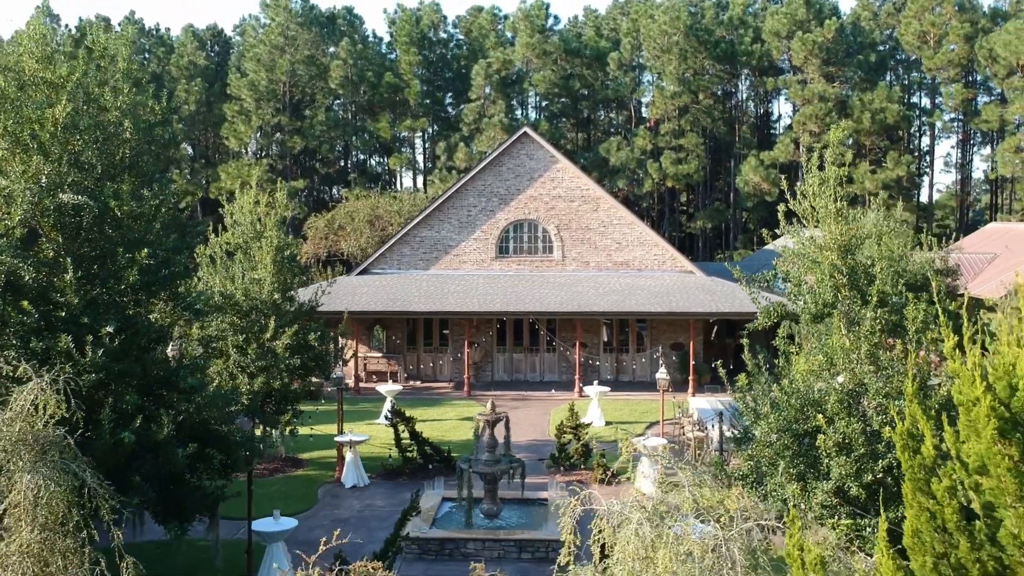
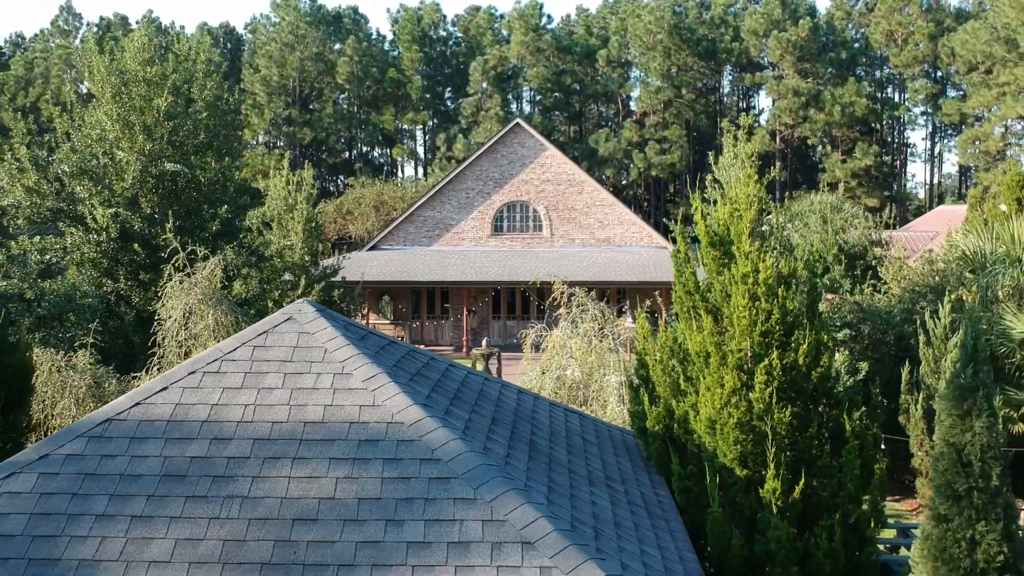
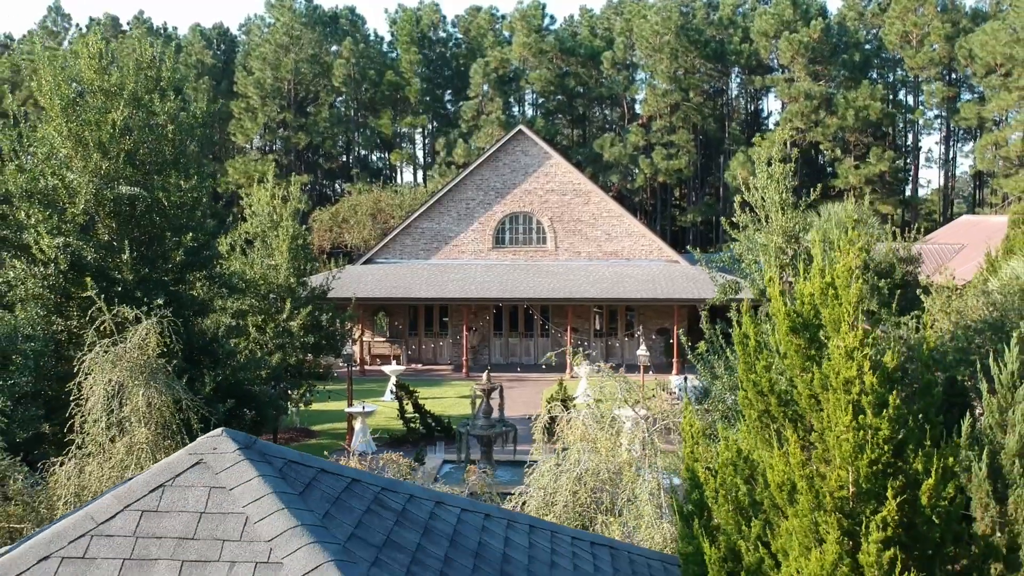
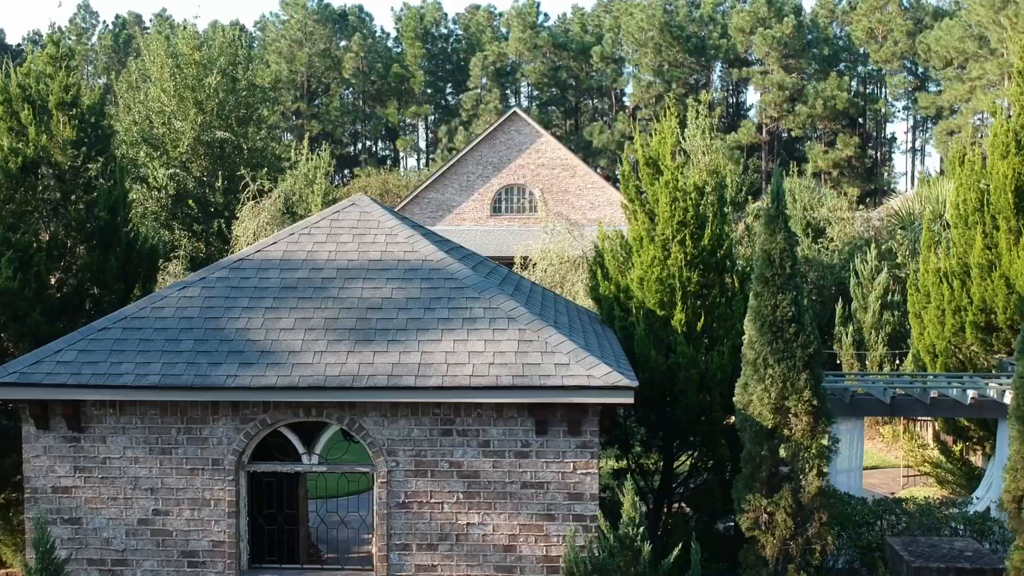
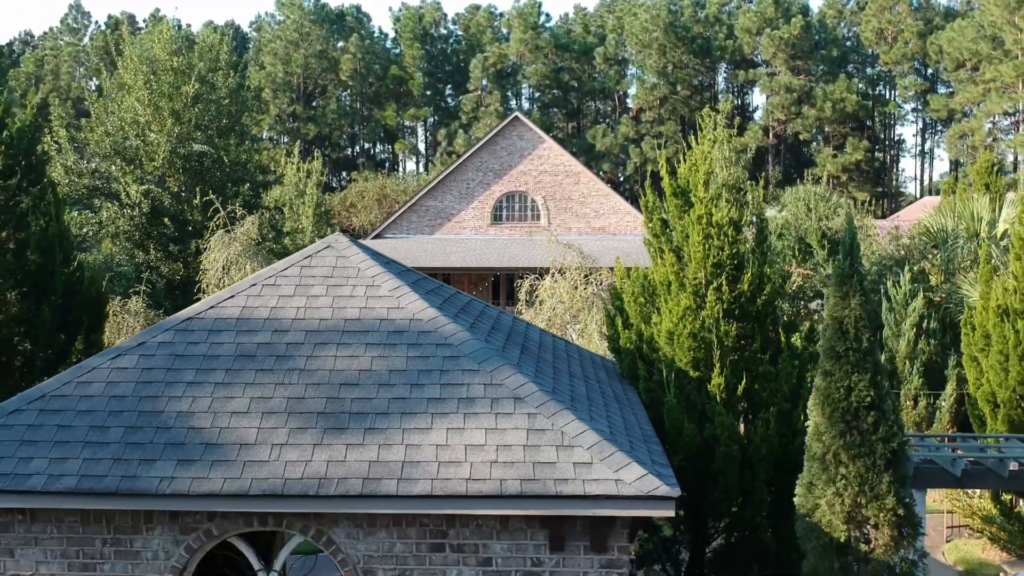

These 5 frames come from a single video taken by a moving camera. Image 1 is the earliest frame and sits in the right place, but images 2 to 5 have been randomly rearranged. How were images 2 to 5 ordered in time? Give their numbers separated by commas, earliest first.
3, 2, 5, 4
